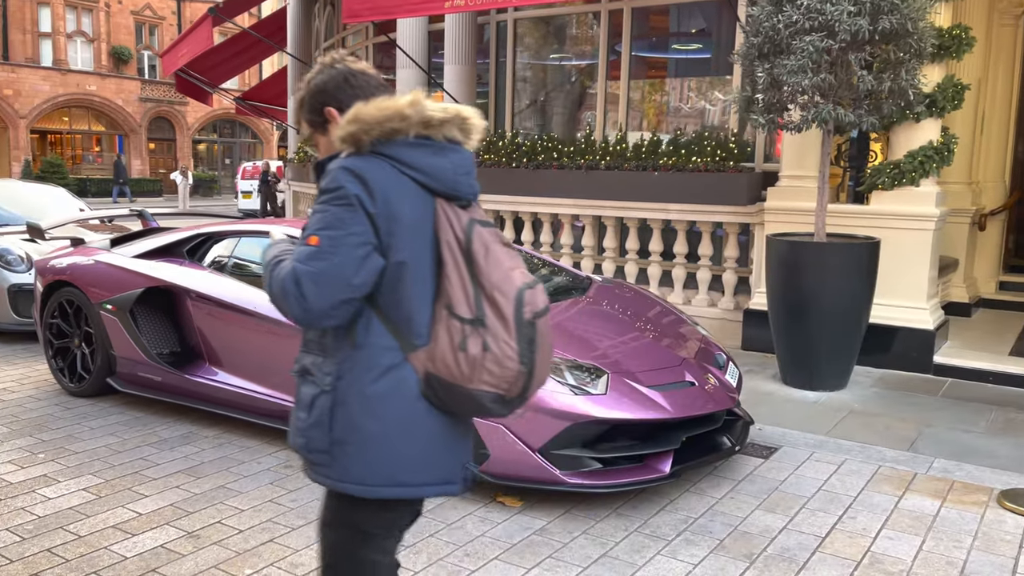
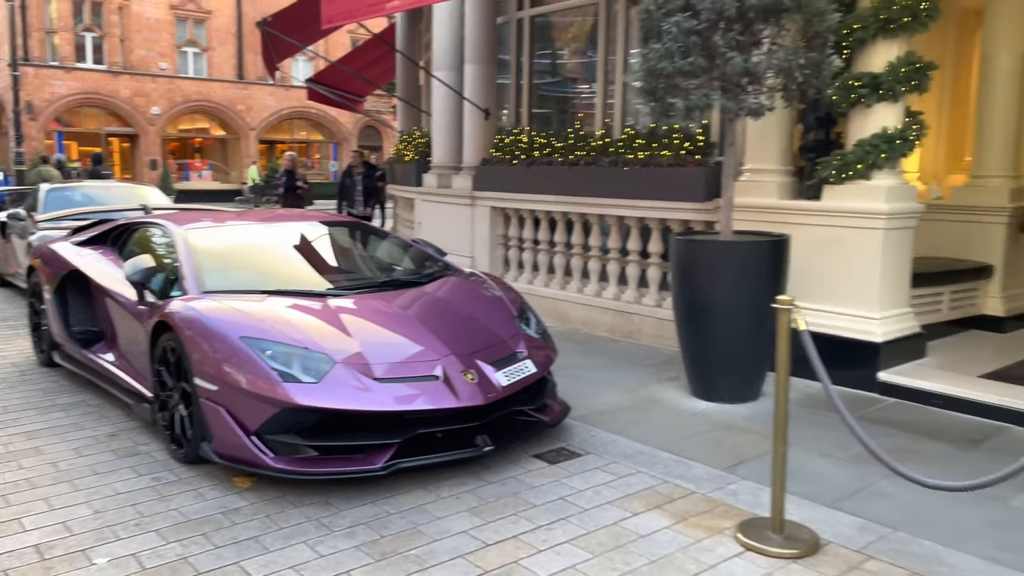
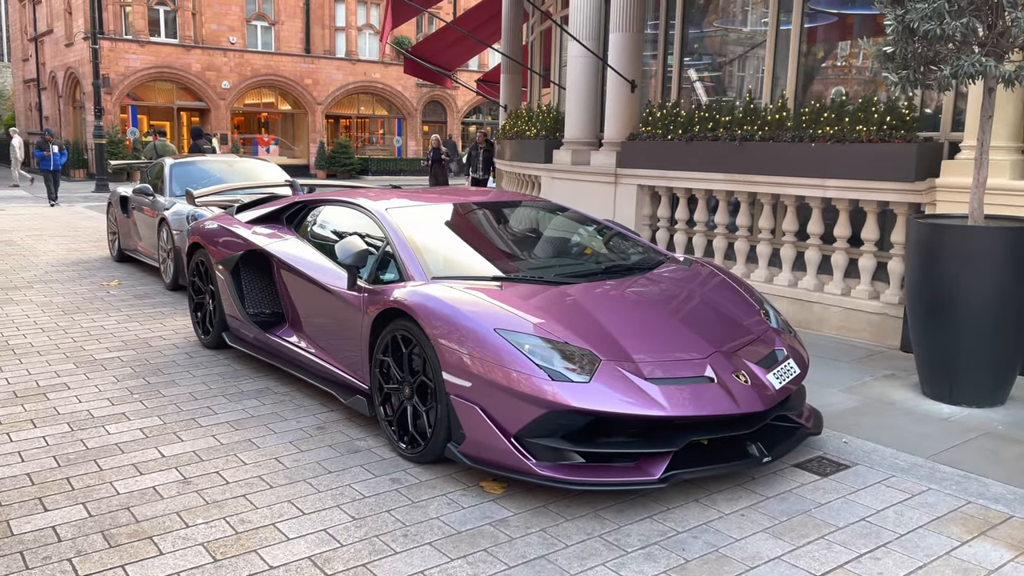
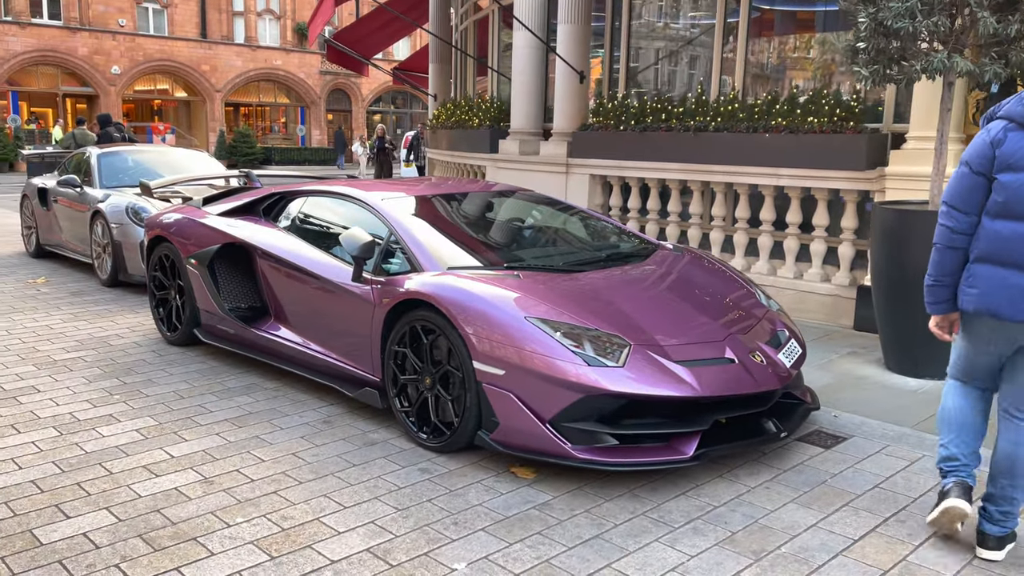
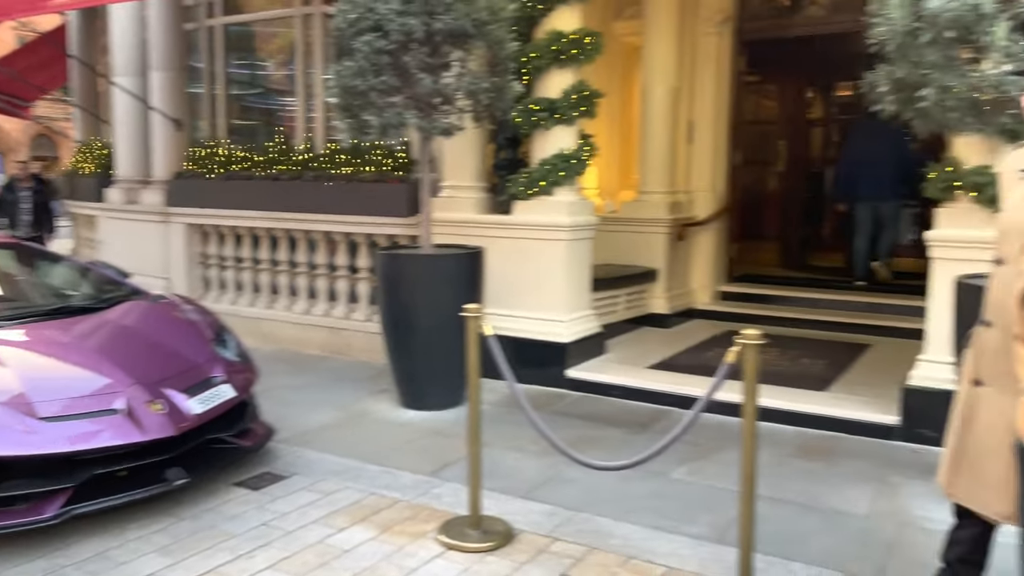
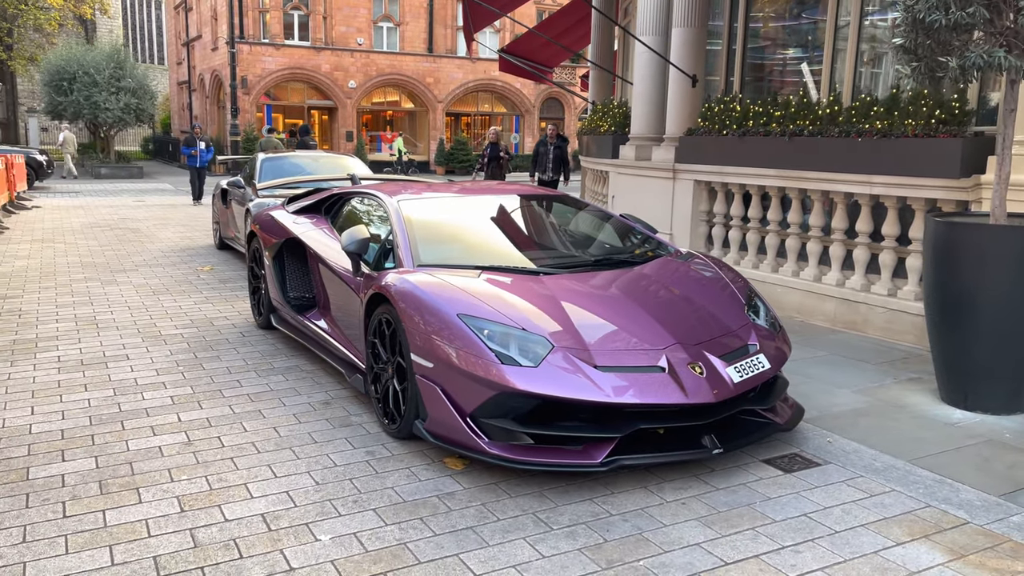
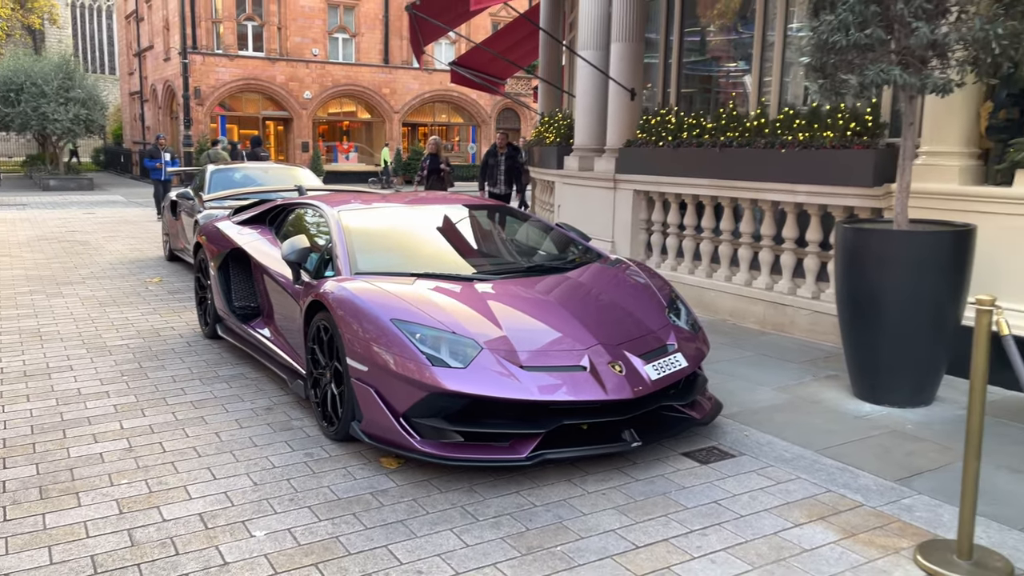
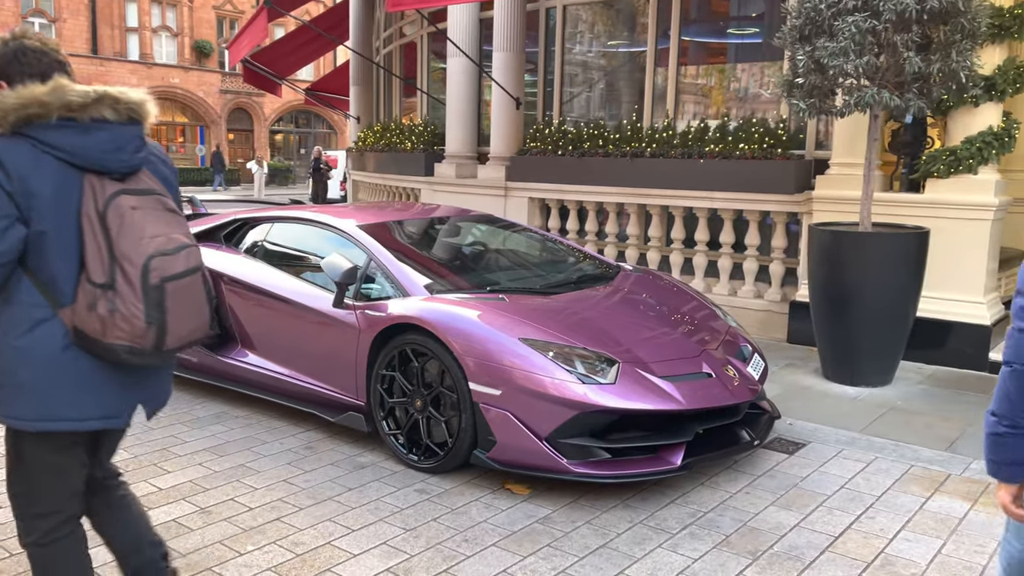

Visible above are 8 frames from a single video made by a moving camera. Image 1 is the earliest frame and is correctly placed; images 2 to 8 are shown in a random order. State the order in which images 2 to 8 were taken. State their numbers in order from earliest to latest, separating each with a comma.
8, 4, 3, 6, 7, 2, 5
